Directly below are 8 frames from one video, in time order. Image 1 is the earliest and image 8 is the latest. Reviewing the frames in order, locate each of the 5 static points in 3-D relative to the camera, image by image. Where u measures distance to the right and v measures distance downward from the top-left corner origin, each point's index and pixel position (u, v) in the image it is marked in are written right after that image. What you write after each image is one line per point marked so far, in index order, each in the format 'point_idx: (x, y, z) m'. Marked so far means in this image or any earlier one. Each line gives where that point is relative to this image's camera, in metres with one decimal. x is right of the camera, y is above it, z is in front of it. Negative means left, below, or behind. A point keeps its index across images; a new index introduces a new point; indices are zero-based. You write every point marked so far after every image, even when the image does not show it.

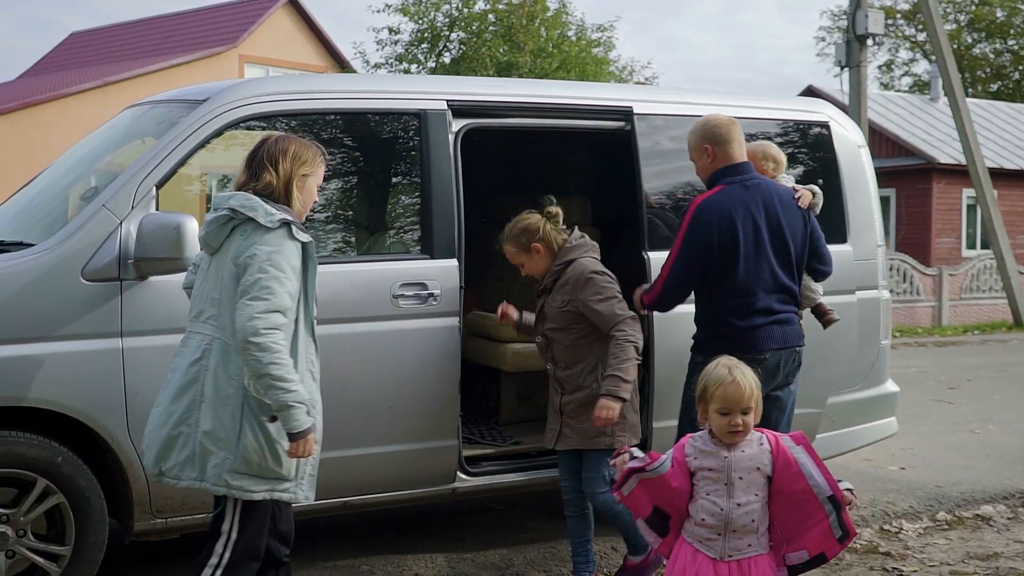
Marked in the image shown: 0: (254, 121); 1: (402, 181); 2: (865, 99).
0: (-1.0, +0.7, +4.5) m
1: (-0.4, +0.5, +4.7) m
2: (+5.1, +2.7, +15.7) m
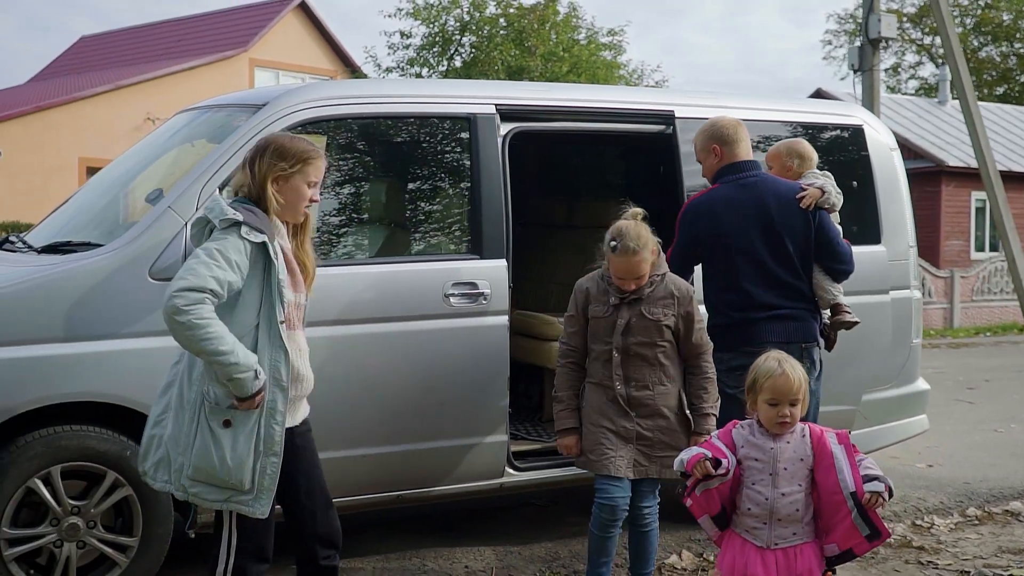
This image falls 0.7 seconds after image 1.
0: (-0.8, +0.7, +4.6) m
1: (-0.2, +0.5, +4.8) m
2: (+5.3, +2.7, +15.8) m
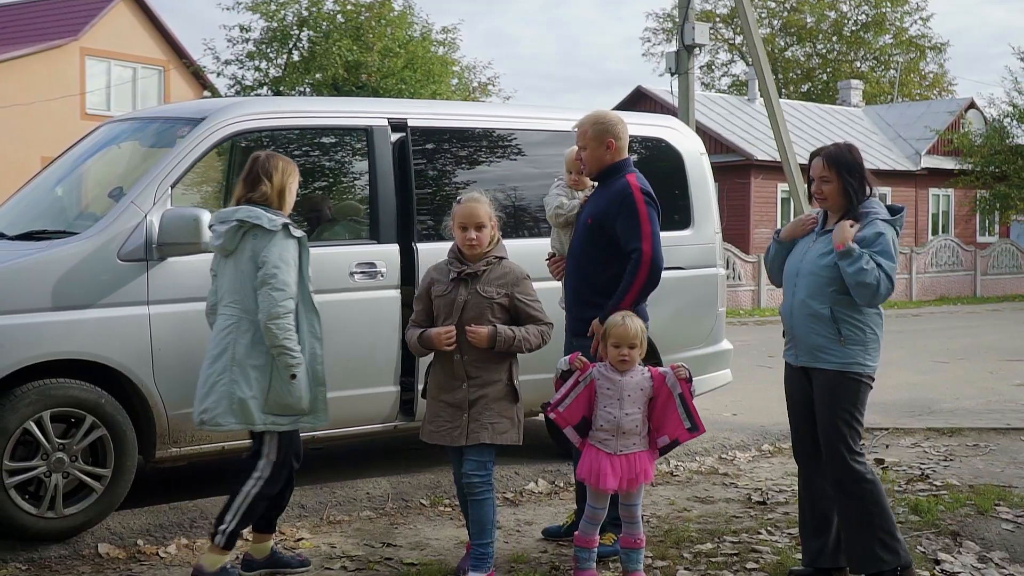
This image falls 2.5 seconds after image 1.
0: (-1.4, +0.8, +5.5) m
1: (-0.8, +0.6, +5.8) m
2: (+2.9, +3.0, +17.5) m
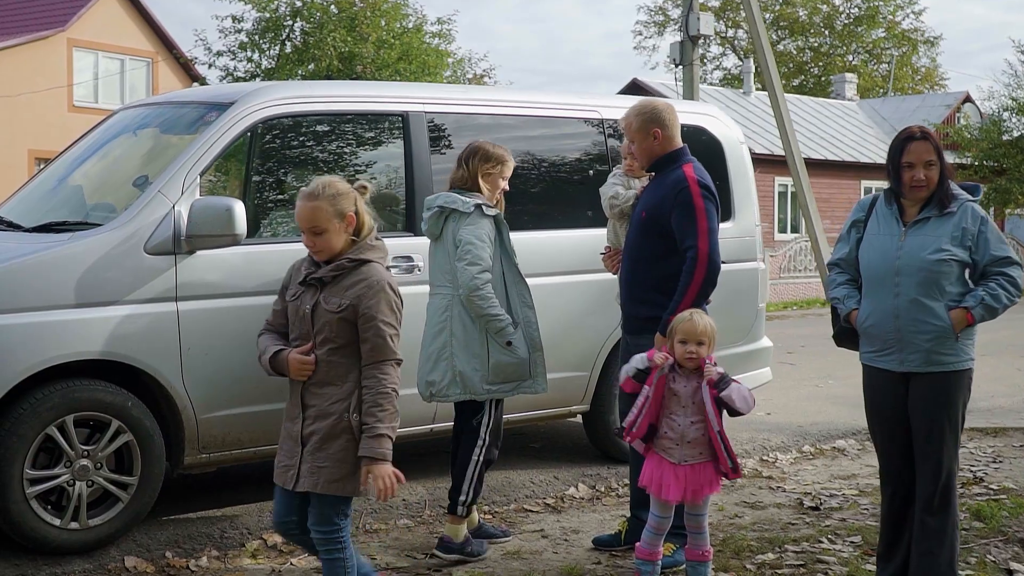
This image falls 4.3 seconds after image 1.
0: (-1.2, +0.8, +5.2) m
1: (-0.6, +0.6, +5.5) m
2: (+3.0, +3.1, +17.3) m
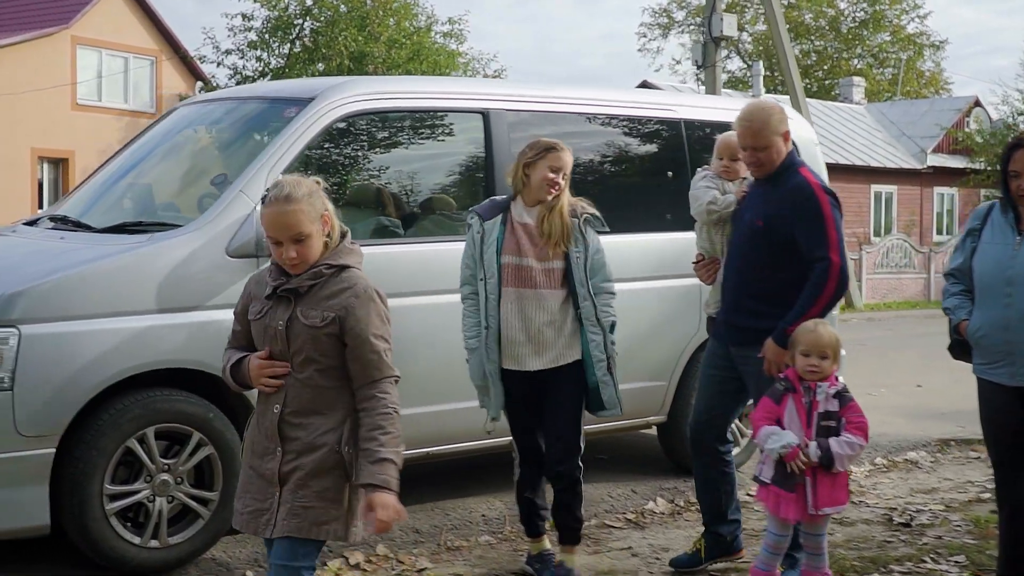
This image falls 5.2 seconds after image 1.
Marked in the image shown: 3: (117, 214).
0: (-0.7, +0.8, +5.0) m
1: (-0.2, +0.6, +5.3) m
2: (+3.3, +3.0, +17.1) m
3: (-1.8, +0.3, +4.9) m
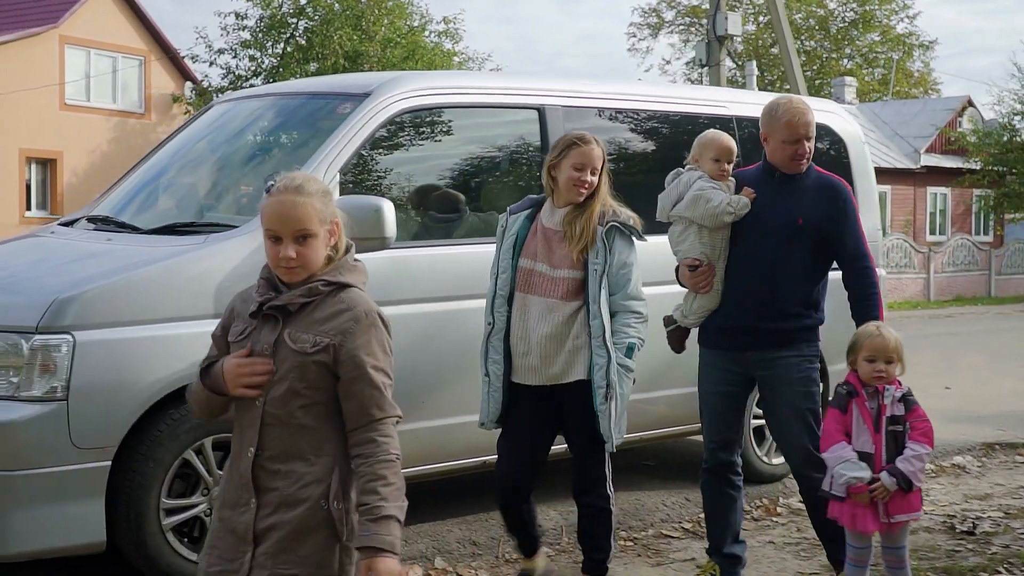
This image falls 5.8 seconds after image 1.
0: (-0.5, +0.8, +4.8) m
1: (0.0, +0.5, +5.1) m
2: (+3.4, +3.0, +16.9) m
3: (-1.5, +0.3, +4.7) m
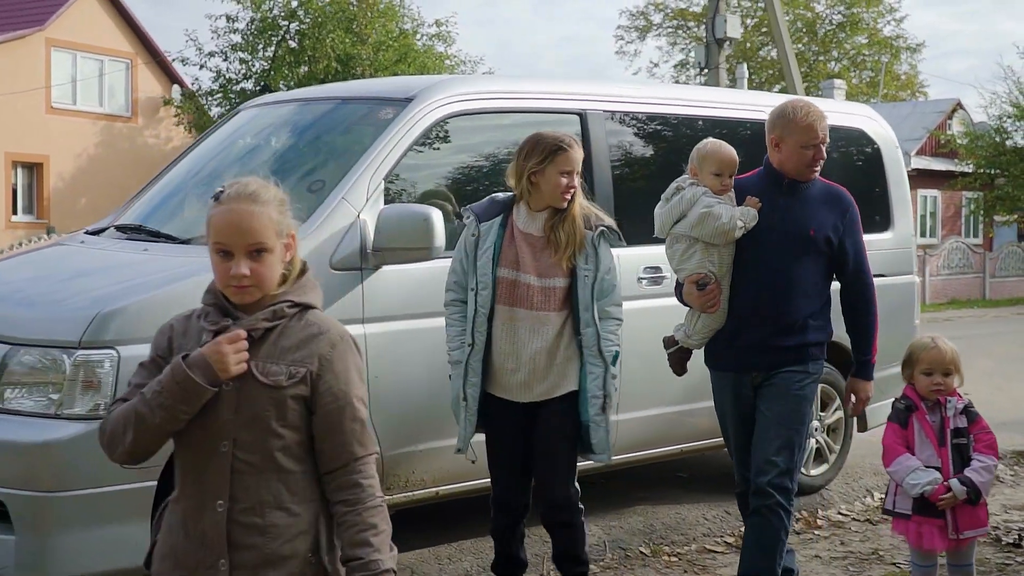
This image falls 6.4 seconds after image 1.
0: (-0.3, +0.7, +4.6) m
1: (+0.2, +0.5, +4.9) m
2: (+3.4, +2.9, +16.9) m
3: (-1.3, +0.3, +4.6) m
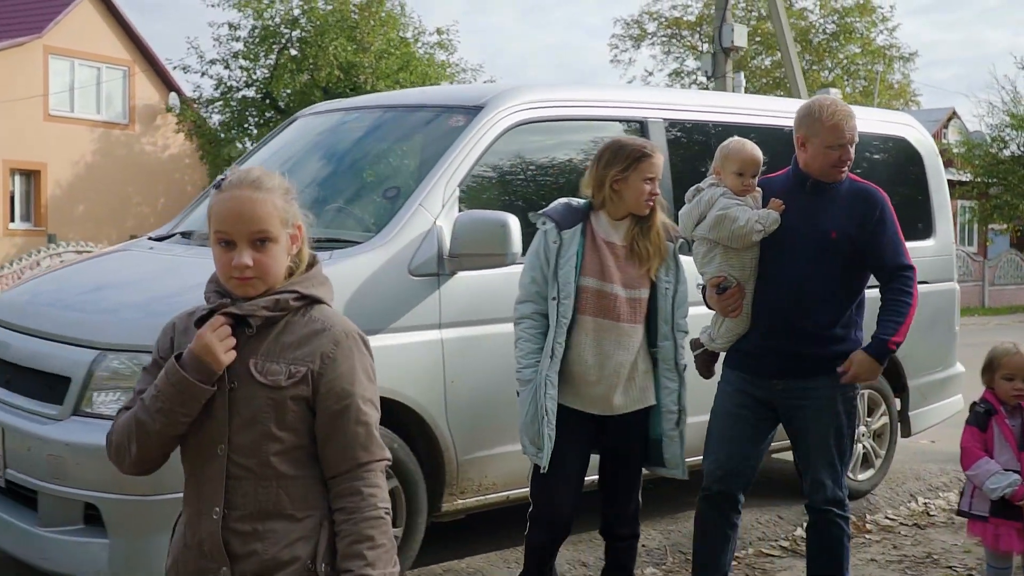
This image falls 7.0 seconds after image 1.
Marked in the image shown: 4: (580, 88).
0: (0.0, +0.7, +4.7) m
1: (+0.5, +0.5, +5.0) m
2: (+3.5, +2.8, +17.0) m
3: (-1.0, +0.2, +4.6) m
4: (+0.3, +0.9, +5.0) m
